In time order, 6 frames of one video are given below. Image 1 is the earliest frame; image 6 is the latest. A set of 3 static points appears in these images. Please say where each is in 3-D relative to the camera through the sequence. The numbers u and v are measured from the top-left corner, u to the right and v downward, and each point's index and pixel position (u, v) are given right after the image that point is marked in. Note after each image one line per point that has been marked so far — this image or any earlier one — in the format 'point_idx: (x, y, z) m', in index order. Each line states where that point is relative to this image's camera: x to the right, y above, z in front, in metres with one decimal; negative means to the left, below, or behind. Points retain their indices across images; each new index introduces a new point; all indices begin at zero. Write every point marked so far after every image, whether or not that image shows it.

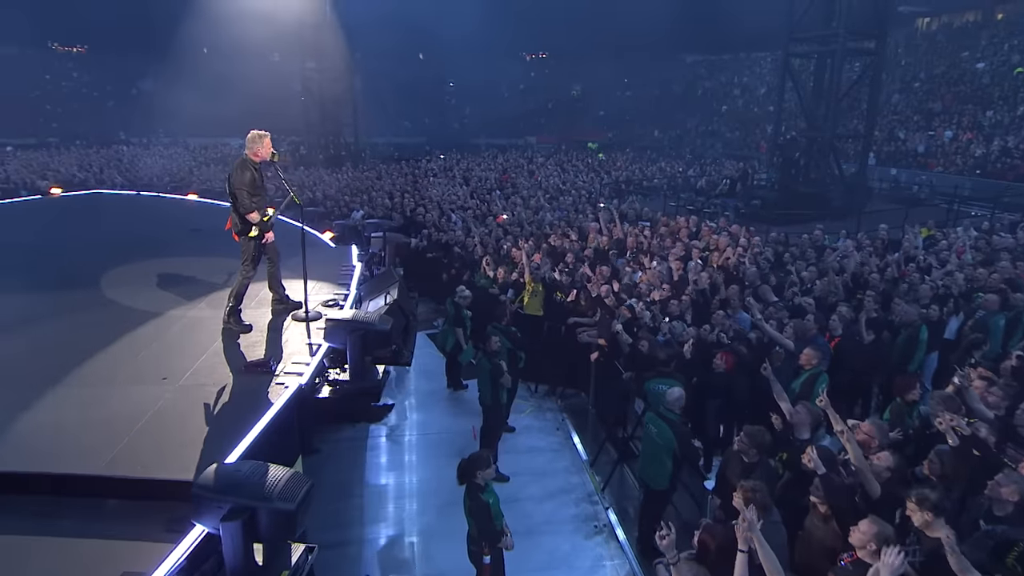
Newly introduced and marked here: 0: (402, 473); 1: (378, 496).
0: (-1.0, -1.9, +6.2) m
1: (-1.3, -2.0, +5.8) m
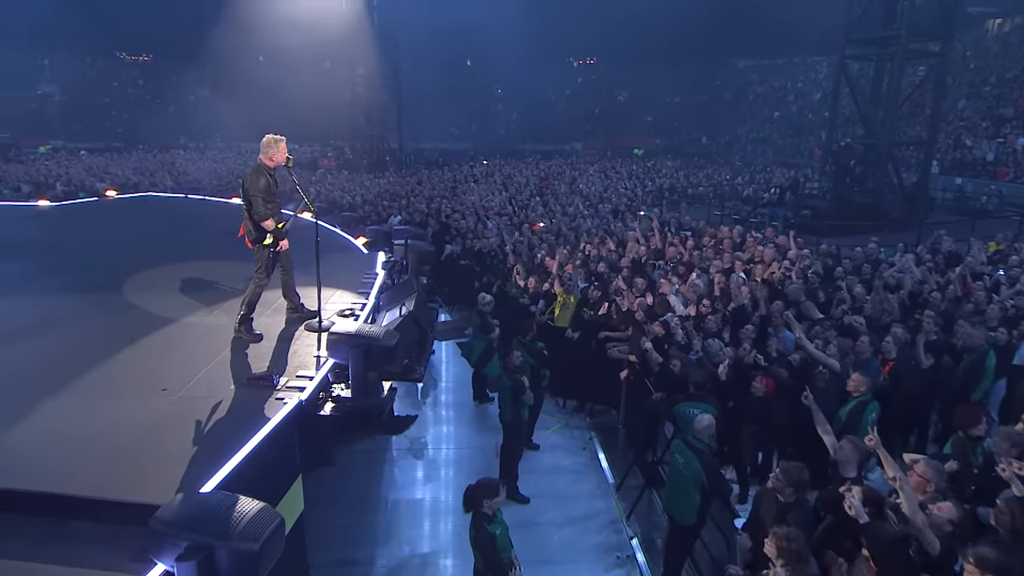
0: (-0.8, -2.0, +6.0) m
1: (-1.1, -2.1, +5.6) m
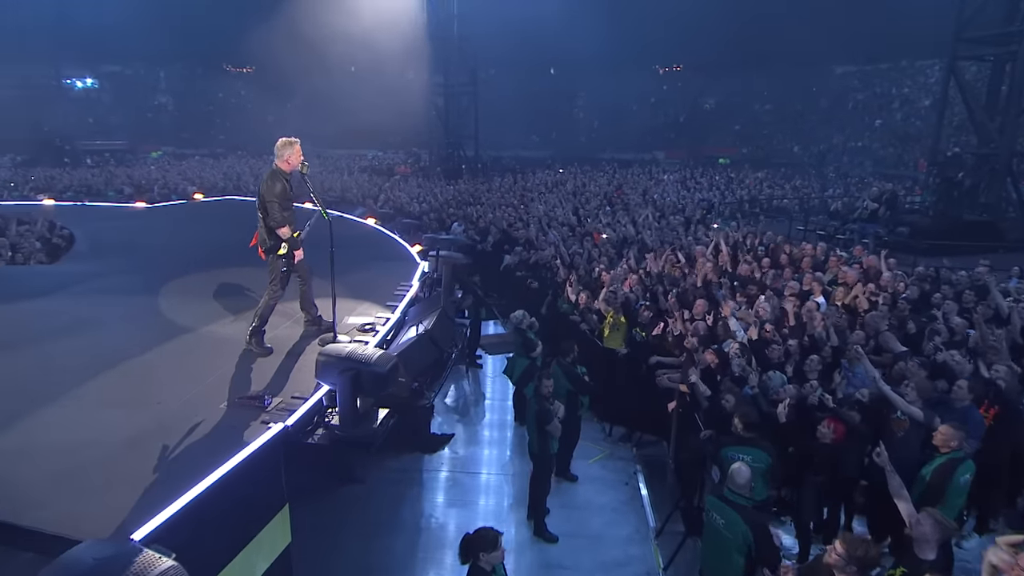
0: (-0.6, -2.1, +5.6) m
1: (-0.9, -2.2, +5.3) m
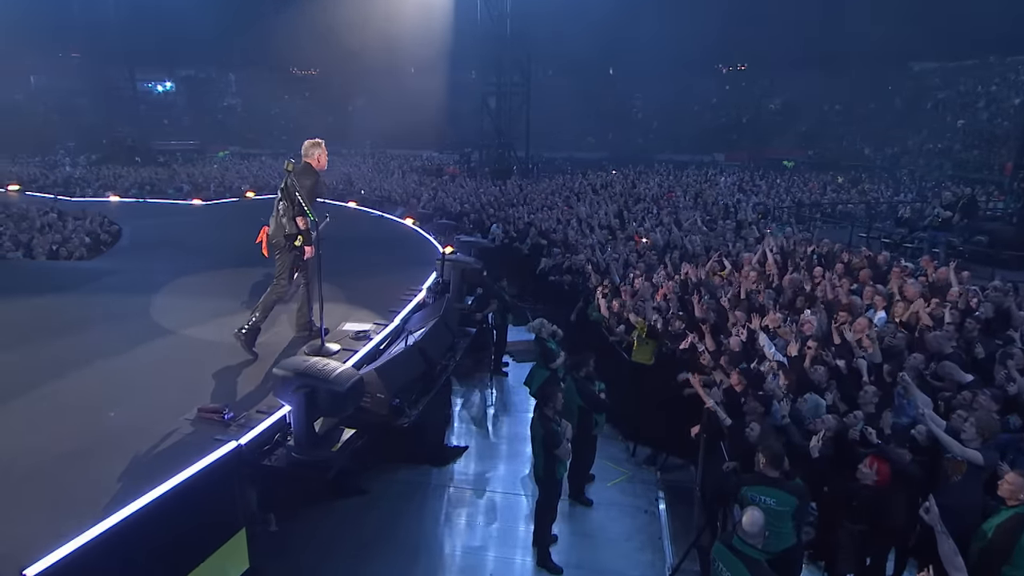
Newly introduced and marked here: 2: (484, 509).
0: (-0.5, -2.2, +5.3) m
1: (-0.9, -2.2, +5.0) m
2: (-0.3, -2.1, +5.7) m
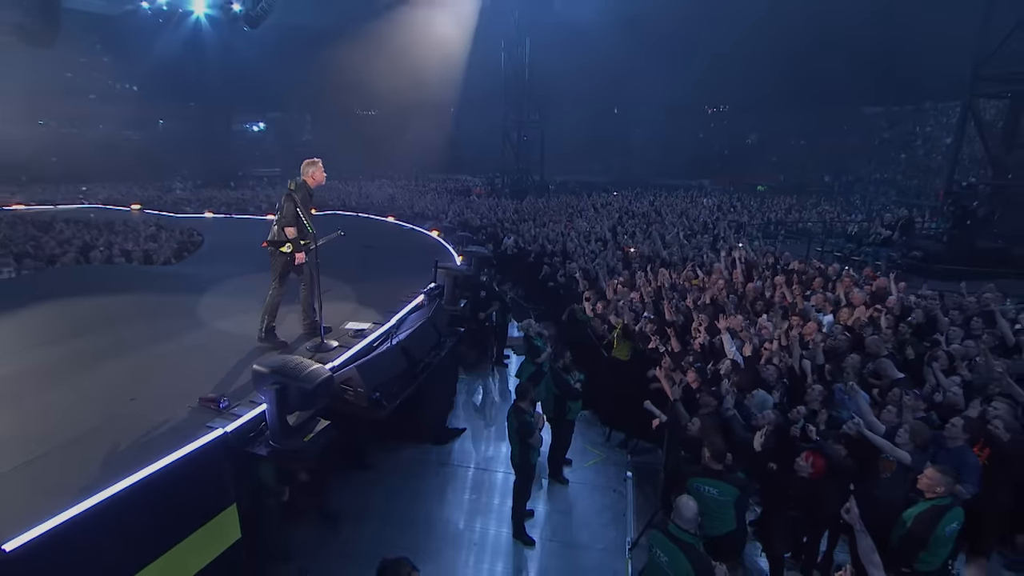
0: (-0.6, -2.2, +6.0) m
1: (-0.9, -2.2, +5.6) m
2: (-0.4, -2.1, +6.4) m
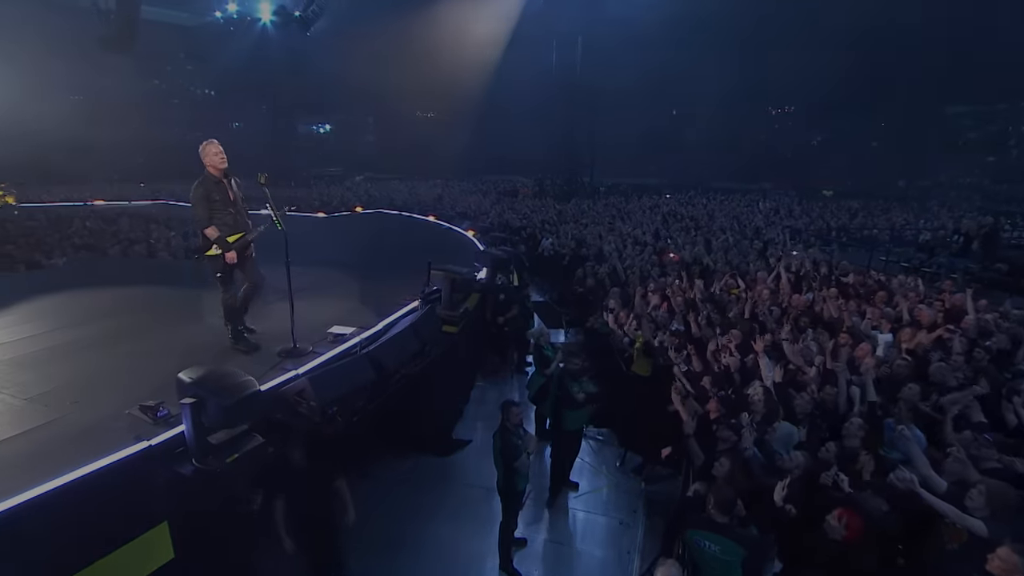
0: (-0.7, -2.2, +5.5) m
1: (-1.0, -2.2, +5.2) m
2: (-0.4, -2.1, +5.9) m
